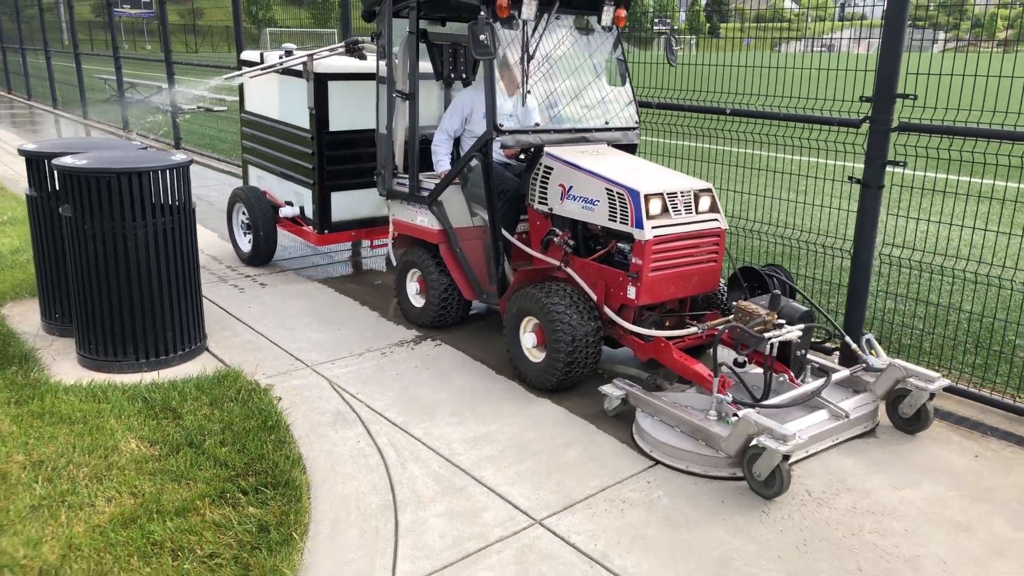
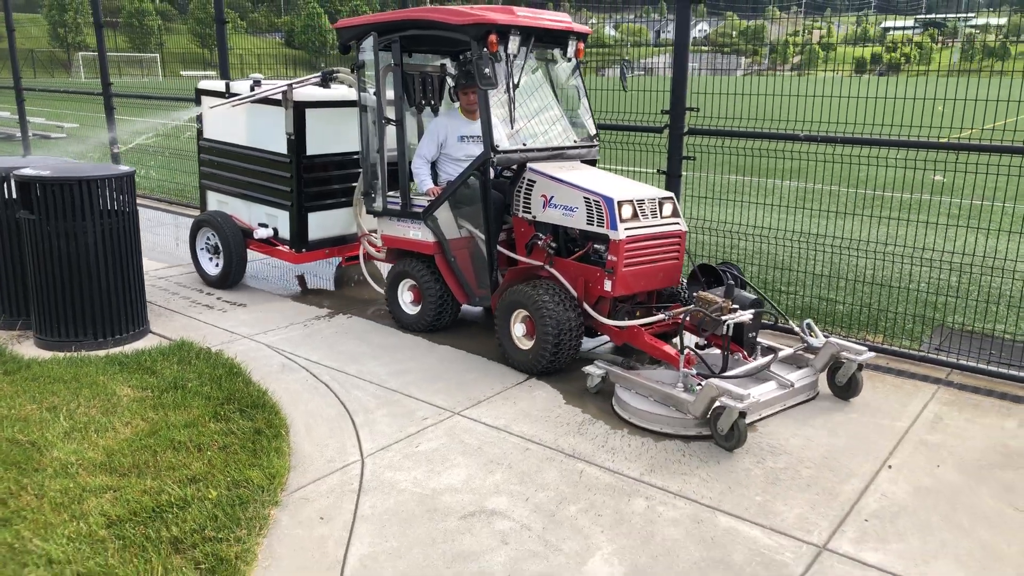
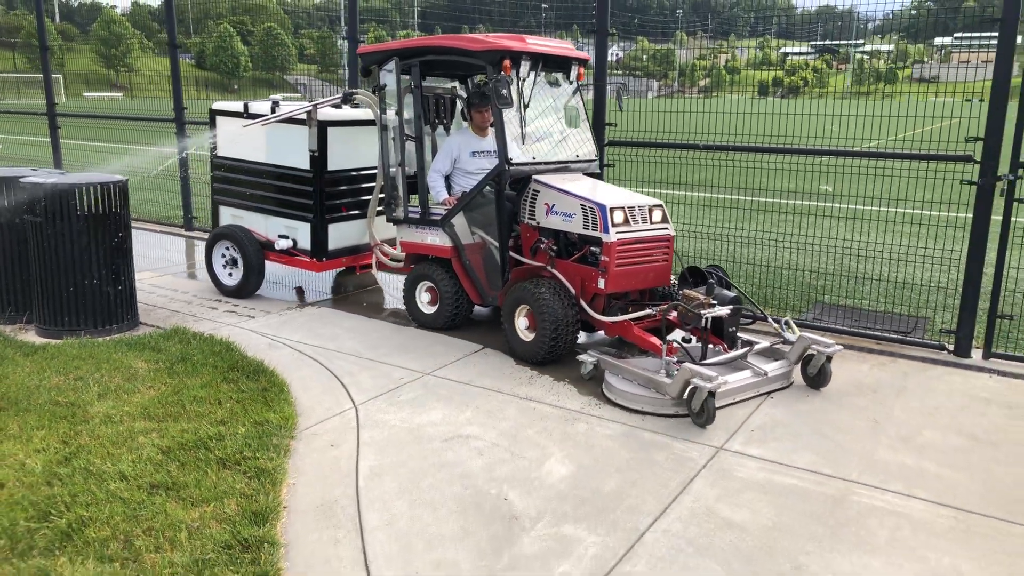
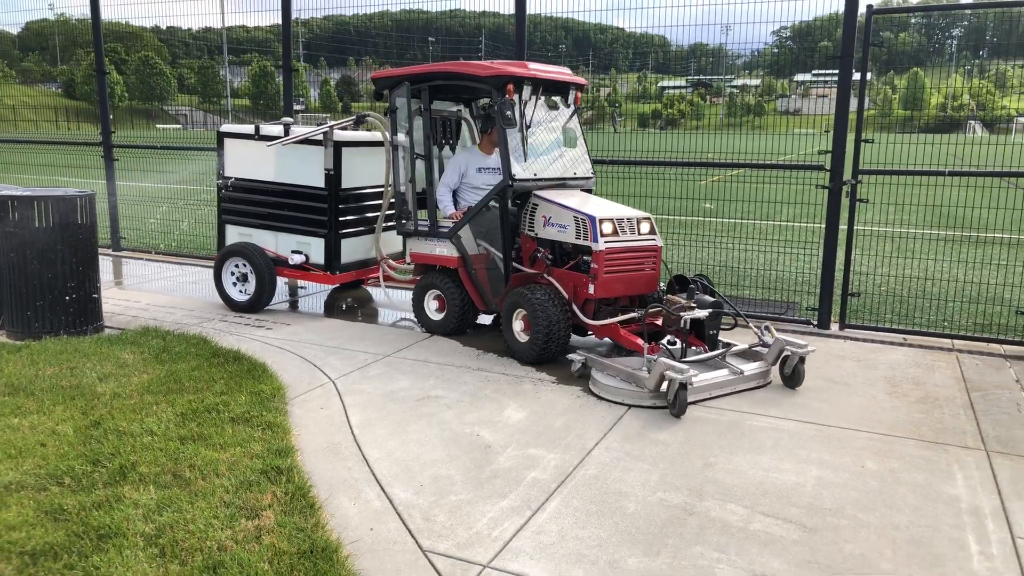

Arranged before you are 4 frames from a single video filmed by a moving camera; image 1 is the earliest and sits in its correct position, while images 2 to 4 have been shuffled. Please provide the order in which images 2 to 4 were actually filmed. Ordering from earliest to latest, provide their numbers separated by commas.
2, 3, 4
